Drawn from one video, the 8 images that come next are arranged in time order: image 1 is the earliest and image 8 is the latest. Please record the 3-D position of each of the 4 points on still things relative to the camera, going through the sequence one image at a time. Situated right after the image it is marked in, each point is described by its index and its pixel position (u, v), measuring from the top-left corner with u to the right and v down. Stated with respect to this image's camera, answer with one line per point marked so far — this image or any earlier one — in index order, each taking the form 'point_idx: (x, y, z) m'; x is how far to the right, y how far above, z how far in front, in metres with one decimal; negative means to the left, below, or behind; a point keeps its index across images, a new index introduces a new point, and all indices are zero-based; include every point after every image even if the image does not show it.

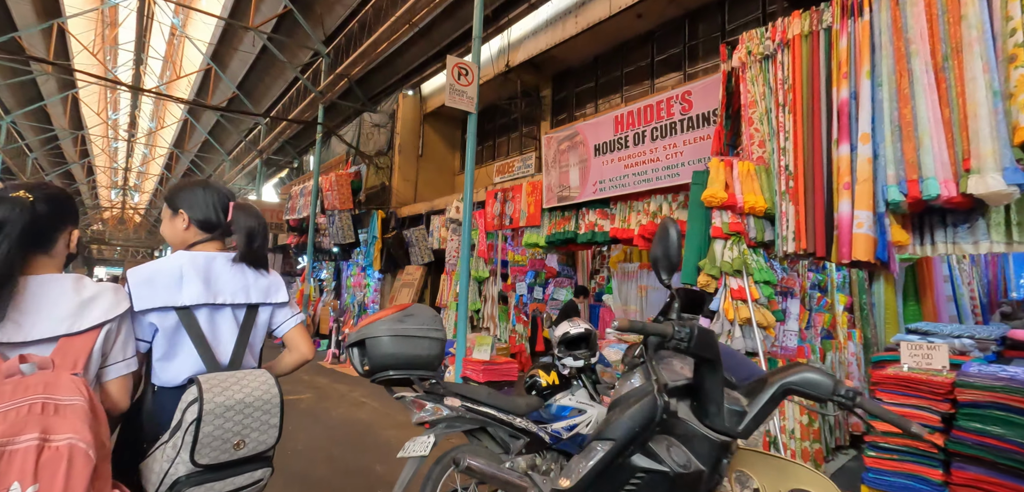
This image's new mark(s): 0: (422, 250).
0: (-1.4, -0.1, +7.3) m
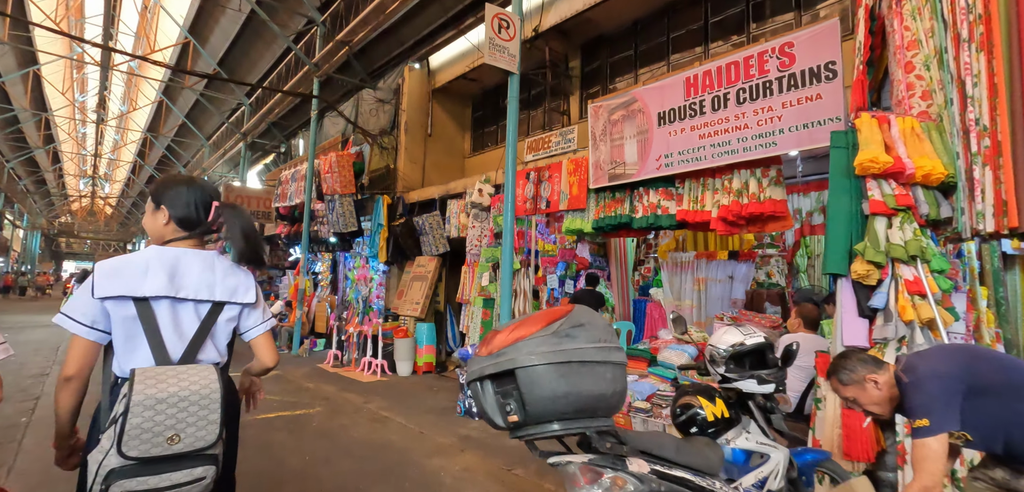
0: (-1.1, +0.1, +6.5) m
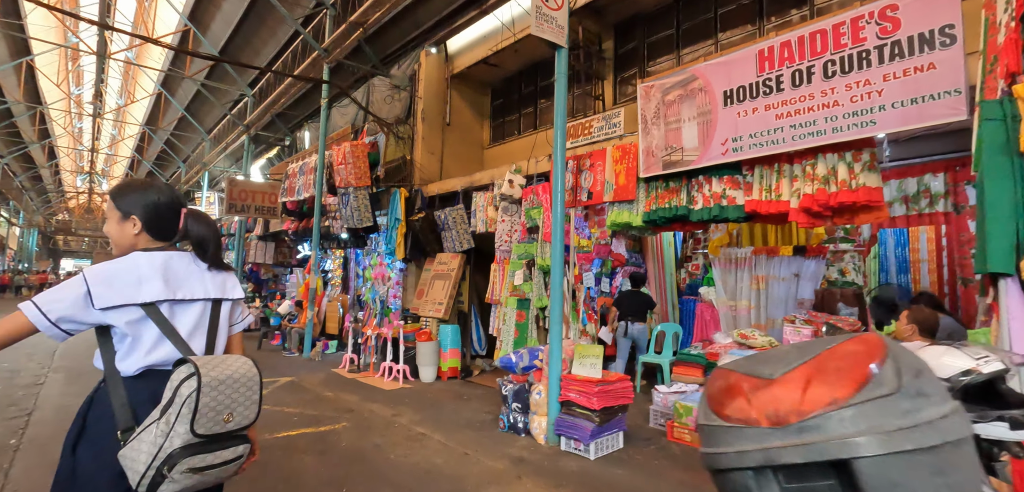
0: (-0.7, +0.2, +6.1) m
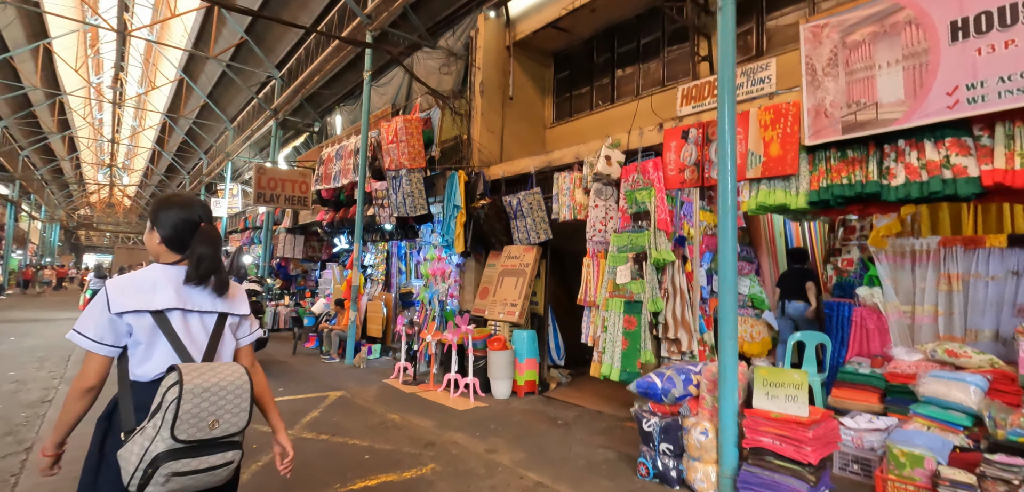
0: (+0.3, +0.2, +5.1) m
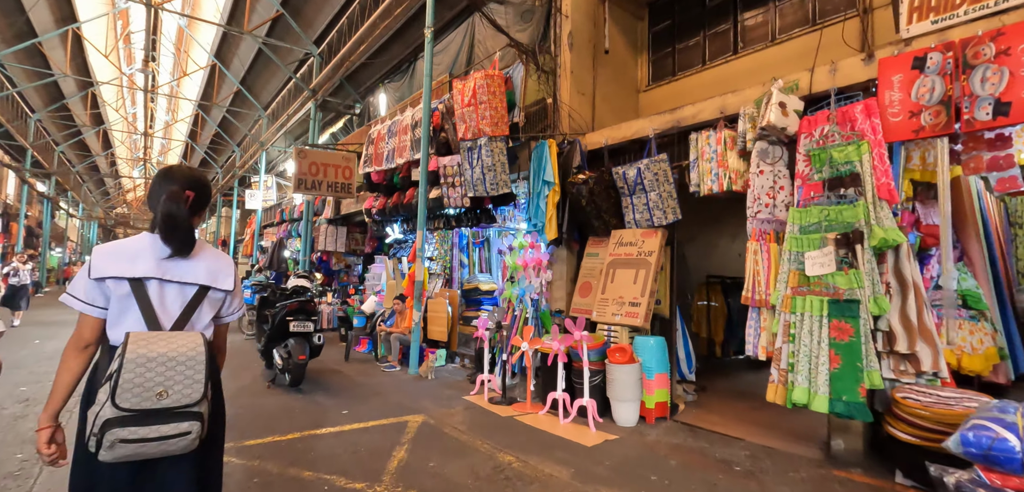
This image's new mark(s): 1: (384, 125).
0: (+1.3, +0.4, +4.0) m
1: (-1.9, +1.8, +7.2) m
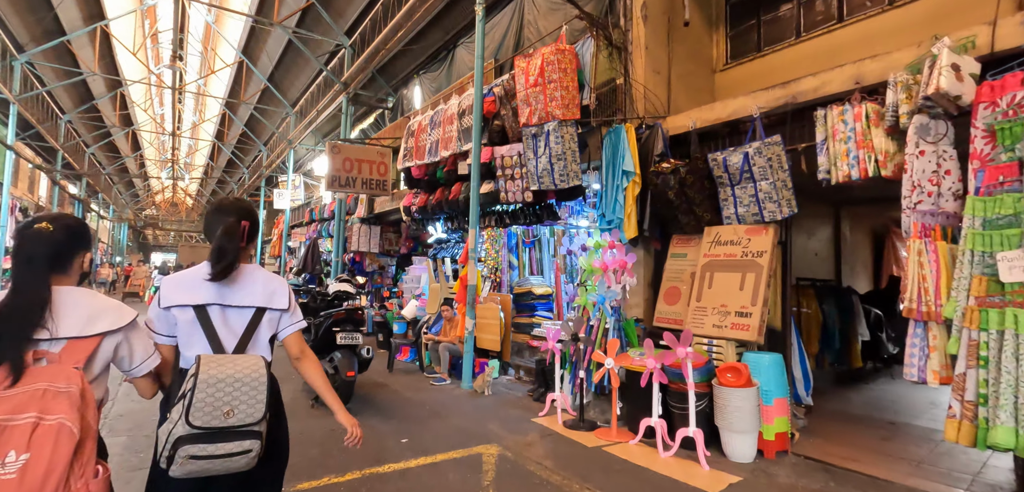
0: (+1.9, +0.4, +3.4) m
1: (-1.2, +1.8, +6.6) m
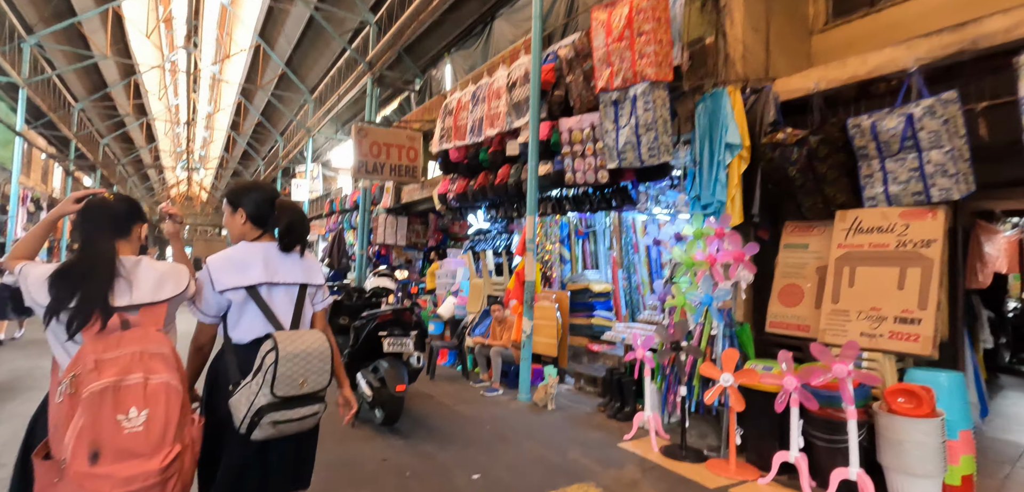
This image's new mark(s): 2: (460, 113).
0: (+2.4, +0.5, +2.6) m
1: (-0.6, +1.9, +6.0) m
2: (-0.6, +1.6, +5.8) m
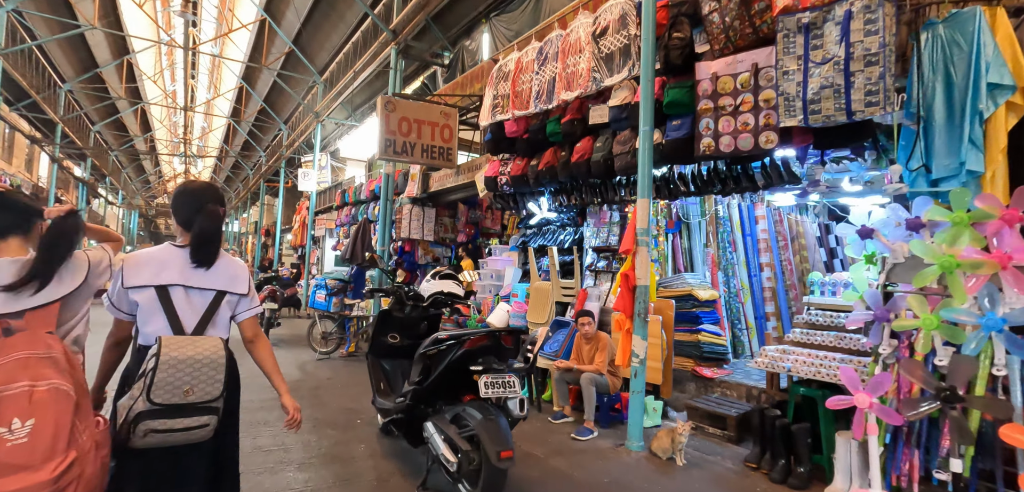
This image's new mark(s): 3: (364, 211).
0: (+3.2, +0.5, +1.5) m
1: (+0.1, +2.0, +4.8) m
2: (+0.1, +1.7, +4.7) m
3: (-2.9, +0.7, +9.0) m
